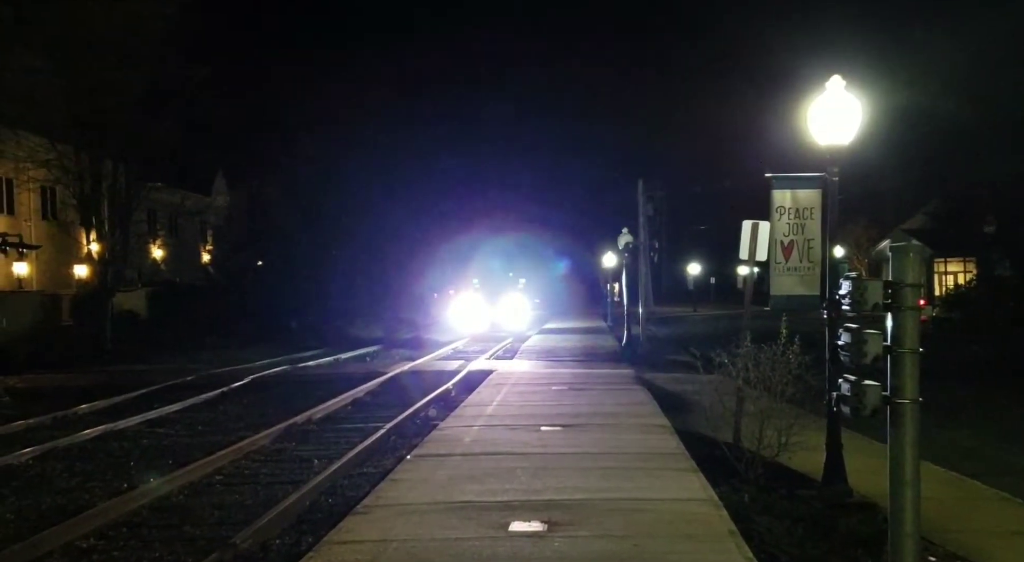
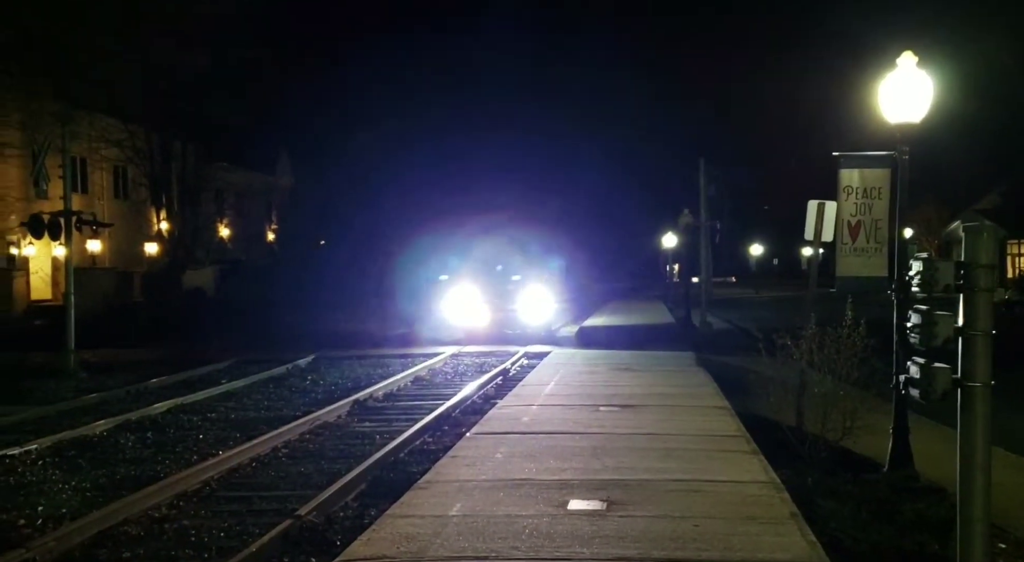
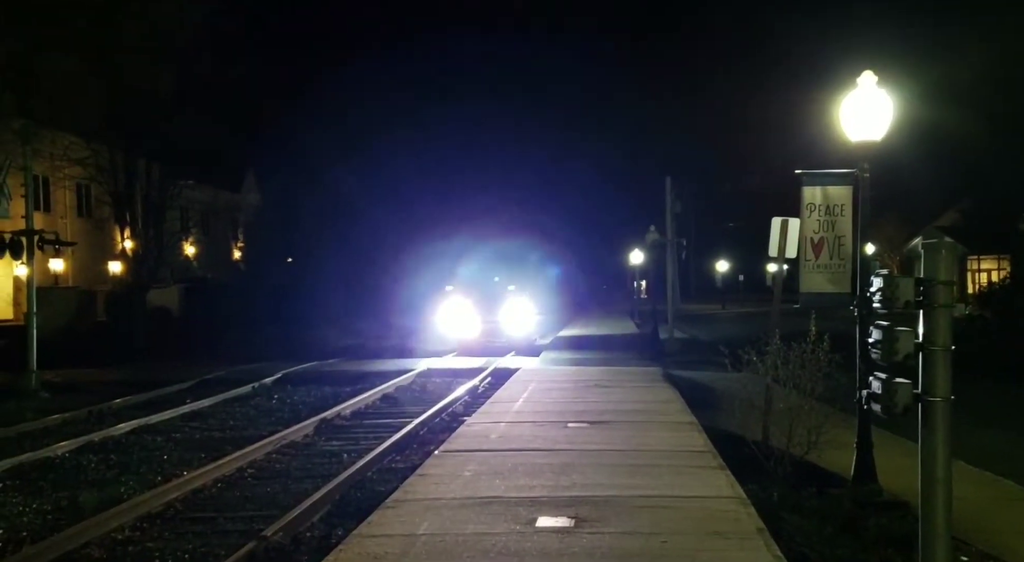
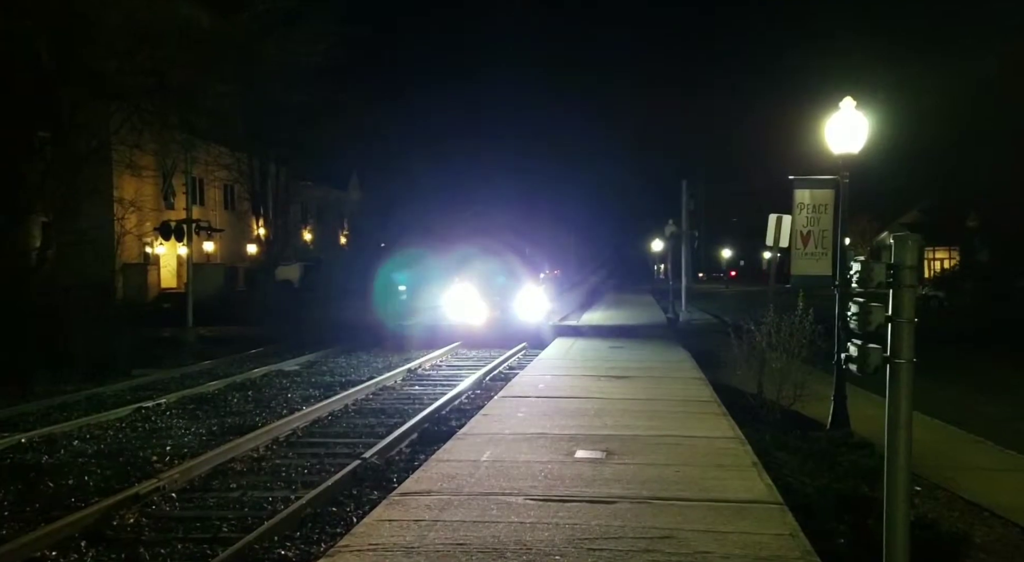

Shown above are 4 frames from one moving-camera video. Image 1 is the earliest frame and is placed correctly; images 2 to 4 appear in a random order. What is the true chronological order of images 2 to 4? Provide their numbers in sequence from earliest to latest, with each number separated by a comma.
3, 2, 4
